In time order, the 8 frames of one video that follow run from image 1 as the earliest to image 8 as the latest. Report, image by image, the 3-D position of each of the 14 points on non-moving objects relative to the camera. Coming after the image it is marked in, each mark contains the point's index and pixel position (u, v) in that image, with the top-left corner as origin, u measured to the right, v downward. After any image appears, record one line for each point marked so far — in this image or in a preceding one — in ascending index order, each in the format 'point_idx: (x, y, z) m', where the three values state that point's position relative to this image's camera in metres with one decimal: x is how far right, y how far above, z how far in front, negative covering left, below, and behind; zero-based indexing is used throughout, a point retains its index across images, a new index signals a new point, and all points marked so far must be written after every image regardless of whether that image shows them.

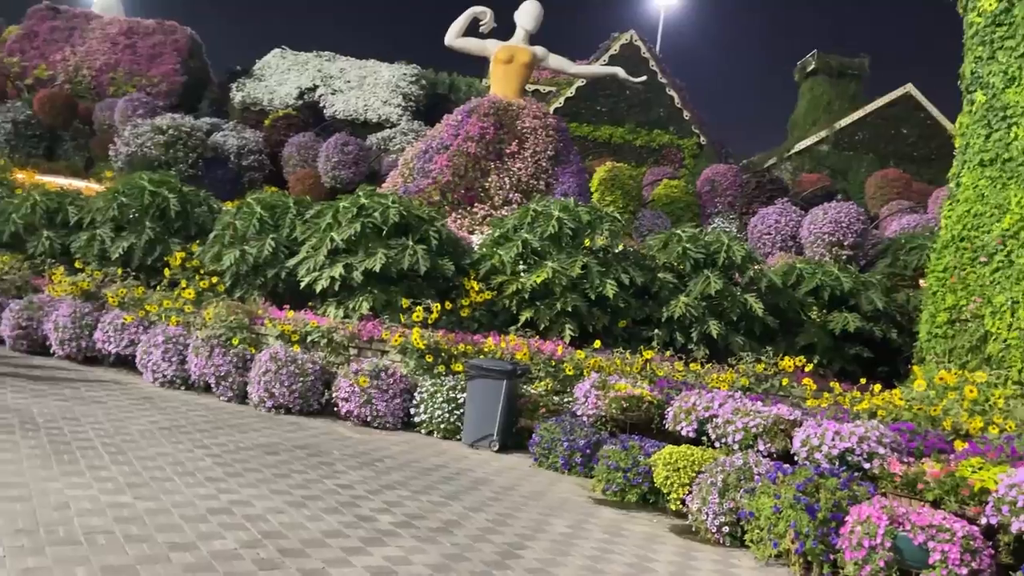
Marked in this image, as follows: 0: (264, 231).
0: (-2.1, +0.5, +7.2) m
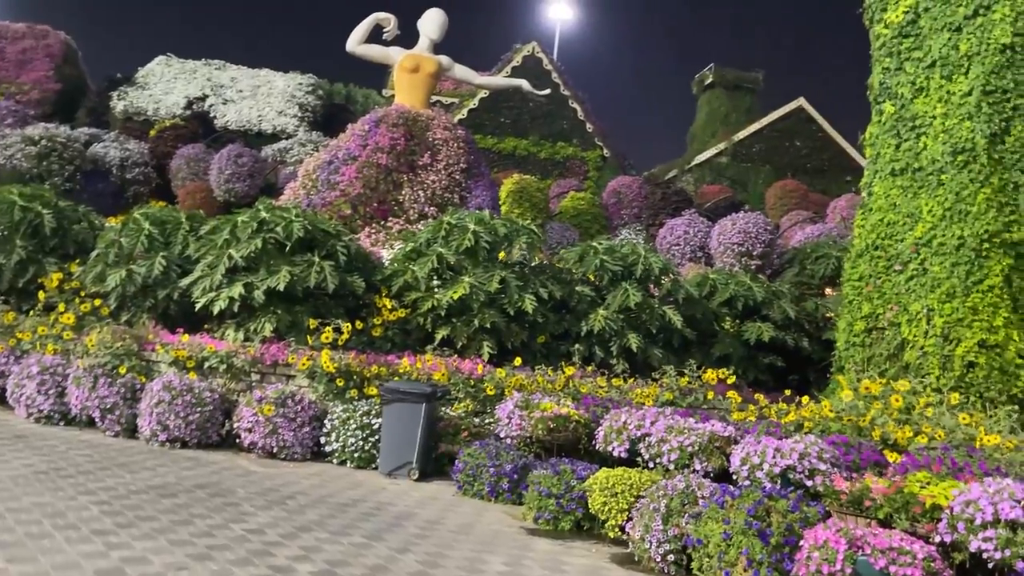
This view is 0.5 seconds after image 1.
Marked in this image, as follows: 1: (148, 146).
0: (-2.8, +0.3, +6.6) m
1: (-5.4, +2.1, +12.4) m
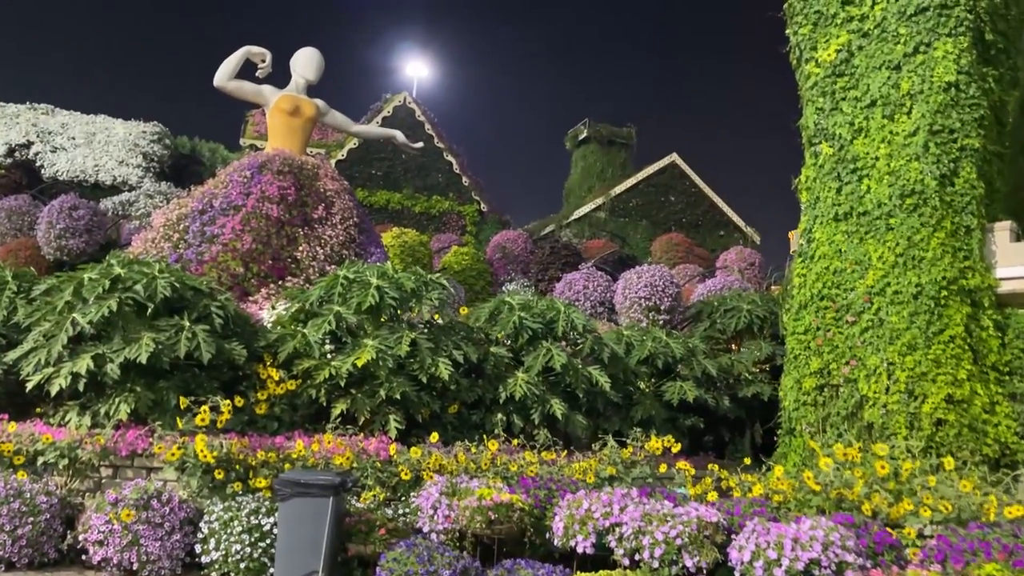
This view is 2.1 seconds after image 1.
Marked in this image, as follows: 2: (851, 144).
0: (-3.4, -0.2, +5.3) m
1: (-7.1, +1.1, +10.6) m
2: (+2.1, +0.9, +5.2) m
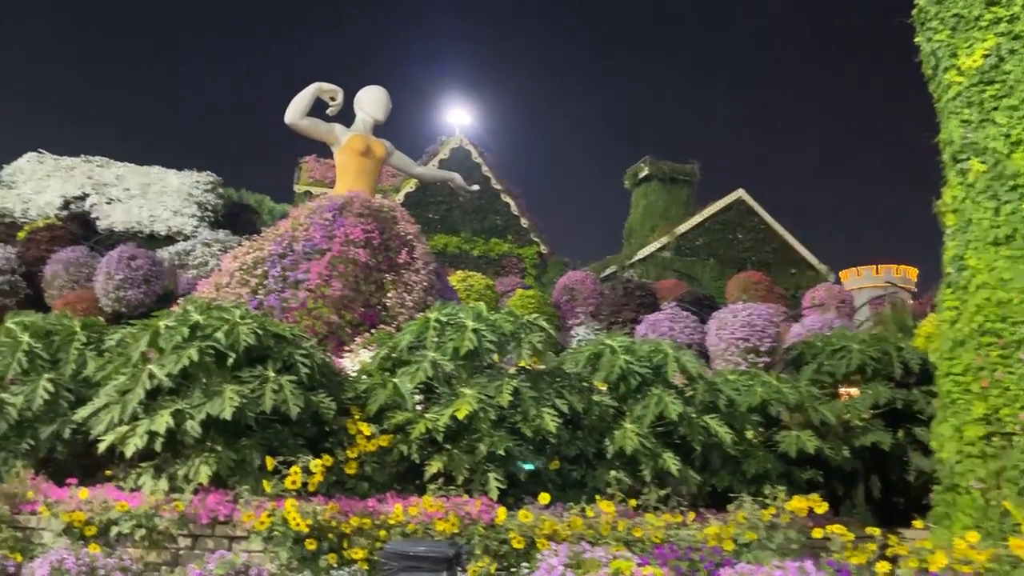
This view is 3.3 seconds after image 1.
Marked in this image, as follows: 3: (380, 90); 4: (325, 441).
0: (-2.8, -0.5, +4.8) m
1: (-6.2, +0.5, +10.4) m
2: (+2.7, +0.7, +4.6) m
3: (-1.3, +2.0, +8.5) m
4: (-1.1, -0.9, +4.9) m
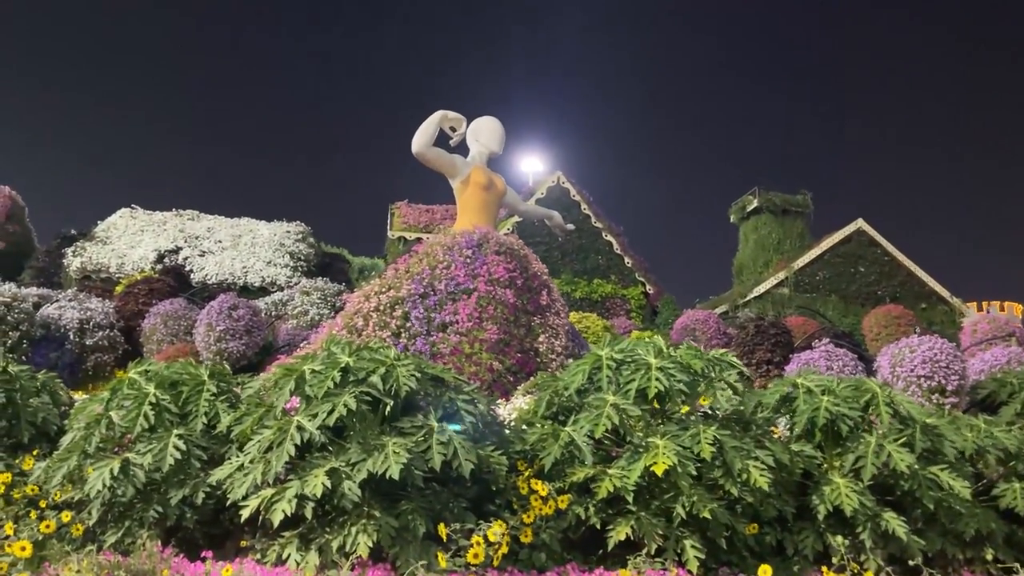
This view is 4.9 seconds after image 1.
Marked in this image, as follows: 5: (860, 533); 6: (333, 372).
0: (-1.8, -0.7, +4.2) m
1: (-4.8, -0.2, +10.1) m
2: (+3.7, +0.7, +3.7) m
3: (-0.1, +1.6, +7.9) m
4: (-0.1, -1.1, +4.2) m
5: (+1.9, -1.3, +4.5) m
6: (-0.8, -0.4, +3.9) m
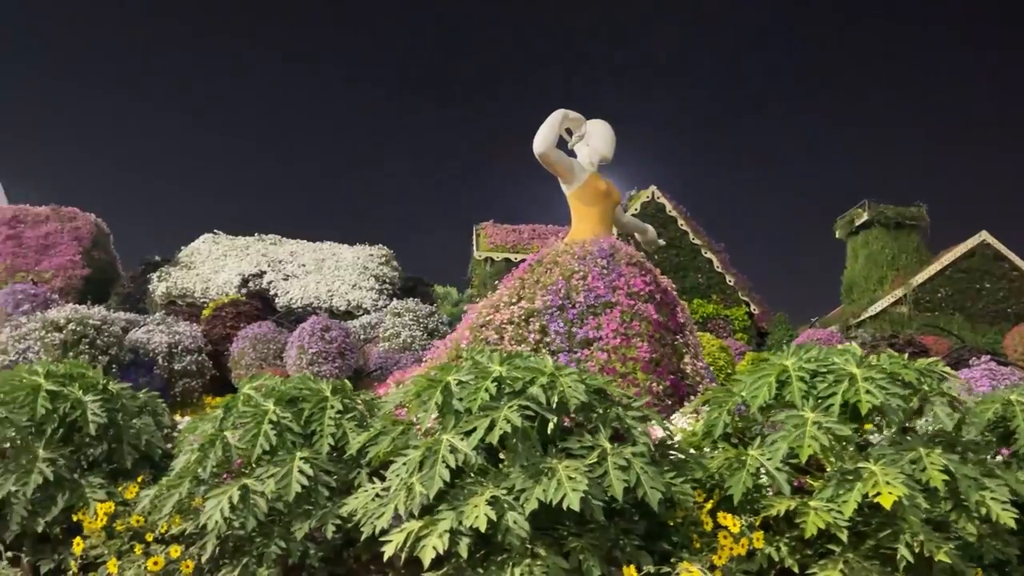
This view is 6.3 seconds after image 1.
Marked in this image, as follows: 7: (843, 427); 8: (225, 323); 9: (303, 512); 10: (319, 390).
0: (-1.0, -0.7, +3.7) m
1: (-3.6, -0.5, +9.8) m
2: (+4.4, +0.7, +2.8) m
3: (+0.9, +1.5, +7.4) m
4: (+0.7, -1.1, +3.5) m
5: (+2.6, -1.3, +3.6) m
6: (-0.1, -0.4, +3.4) m
7: (+1.4, -0.6, +3.5) m
8: (-3.5, -0.4, +10.1) m
9: (-0.9, -1.0, +3.6) m
10: (-0.9, -0.5, +4.0) m
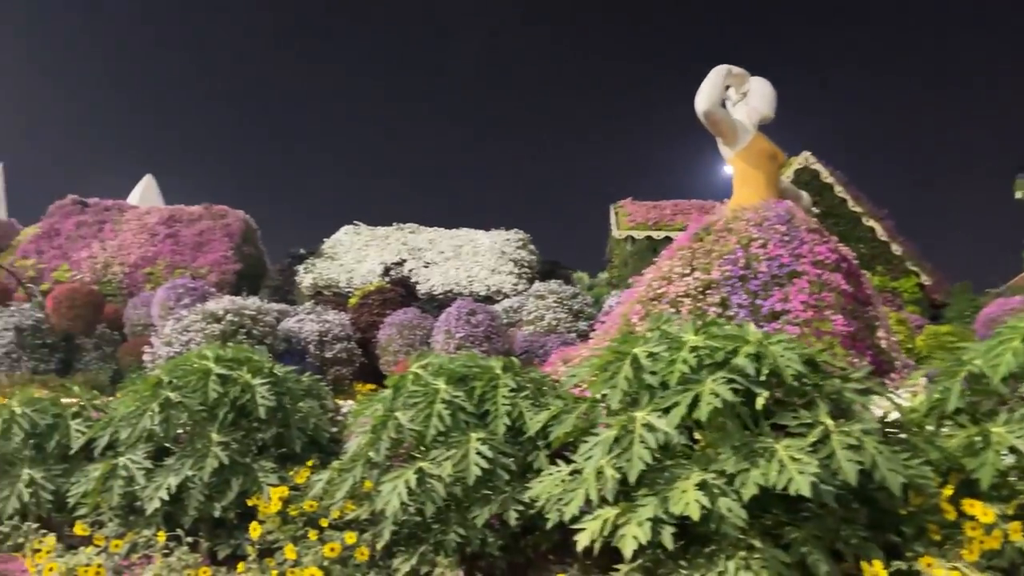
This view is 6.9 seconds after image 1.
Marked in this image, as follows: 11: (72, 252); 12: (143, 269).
0: (-0.2, -0.6, +3.5) m
1: (-1.9, -0.3, +9.9) m
2: (+4.9, +1.0, +1.8) m
3: (+2.1, +1.7, +6.8) m
4: (+1.4, -0.9, +3.1) m
5: (+3.4, -1.0, +2.9) m
6: (+0.6, -0.2, +3.0) m
7: (+2.1, -0.4, +2.9) m
8: (-1.7, -0.3, +10.1) m
9: (-0.1, -0.8, +3.4) m
10: (-0.1, -0.4, +3.7) m
11: (-5.6, +0.5, +10.7) m
12: (-4.6, +0.2, +10.3) m
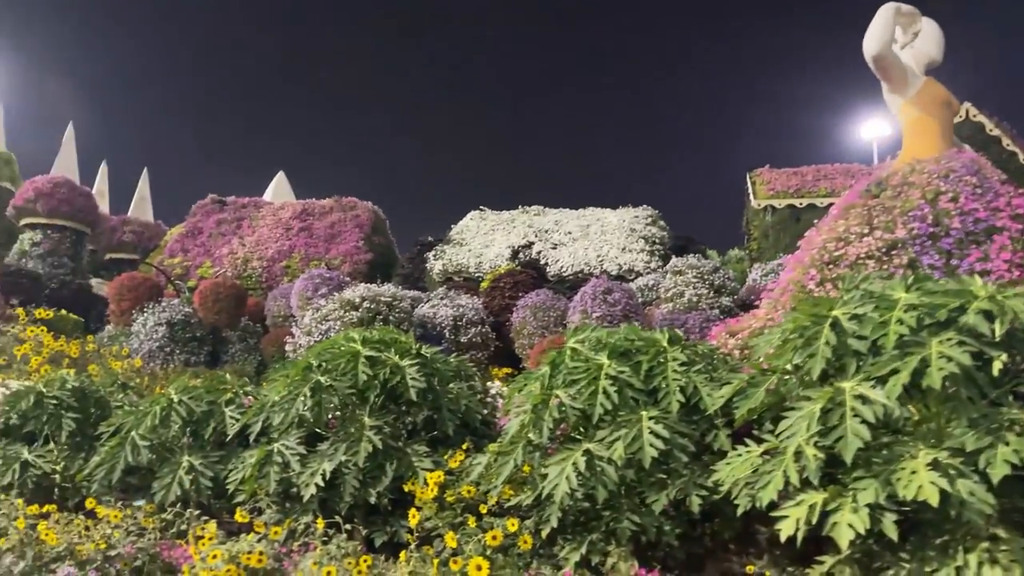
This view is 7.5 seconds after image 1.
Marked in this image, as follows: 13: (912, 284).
0: (+0.4, -0.5, +3.2) m
1: (-0.4, -0.1, +9.7) m
2: (+5.2, +1.3, +0.8) m
3: (+3.1, +2.0, +6.1) m
4: (+2.0, -0.7, +2.5) m
5: (+3.9, -0.8, +2.1) m
6: (+1.2, -0.1, +2.6) m
7: (+2.6, -0.2, +2.3) m
8: (-0.1, -0.1, +10.0) m
9: (+0.5, -0.7, +3.1) m
10: (+0.6, -0.2, +3.4) m
11: (-3.9, +0.5, +11.0) m
12: (-2.9, +0.3, +10.6) m
13: (+1.3, 0.0, +2.8) m
